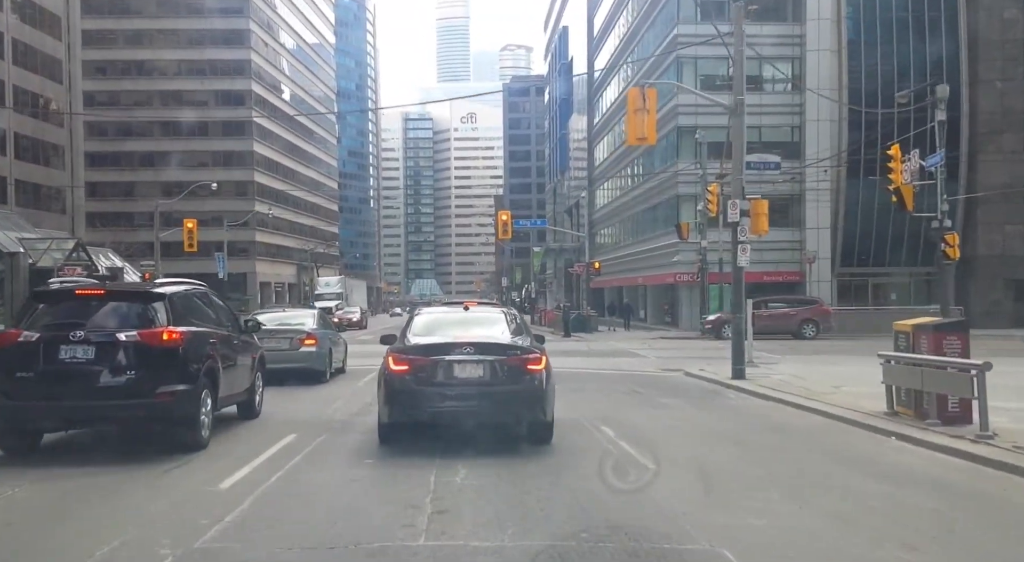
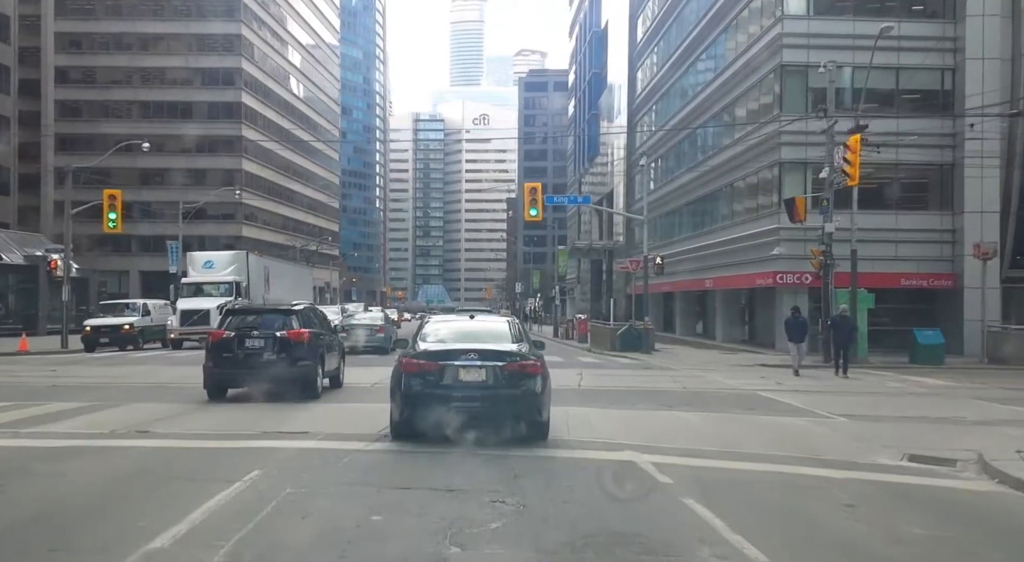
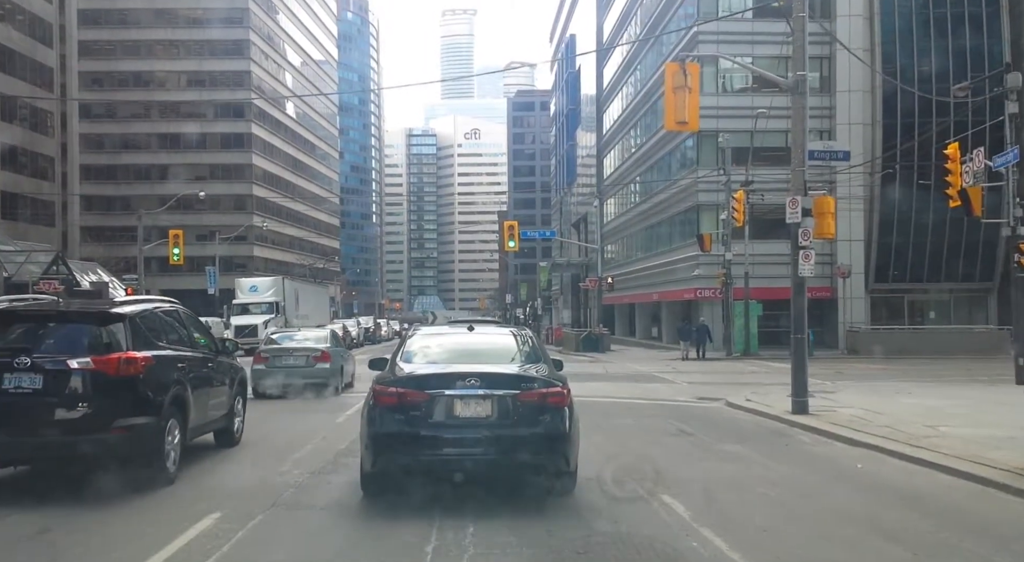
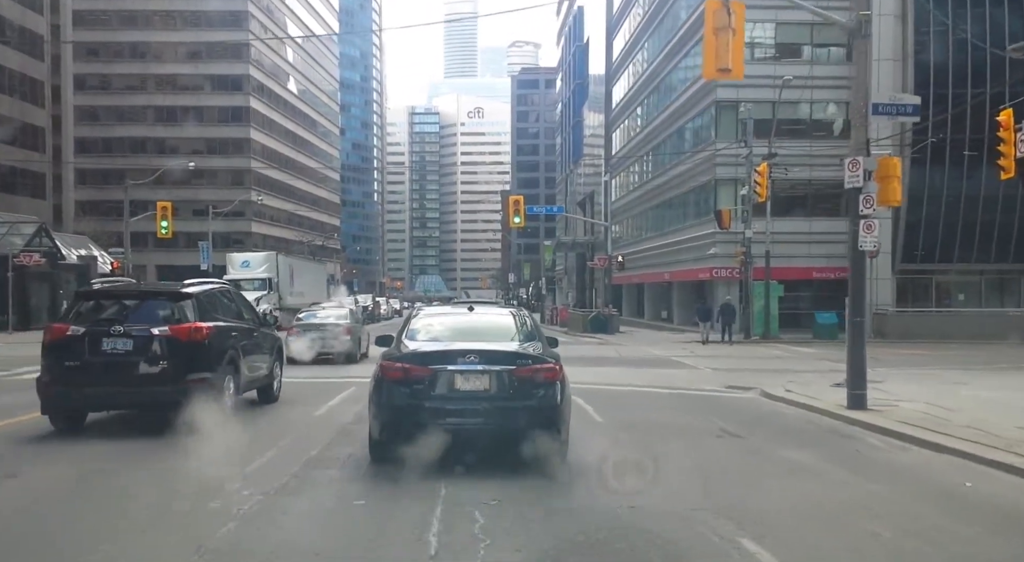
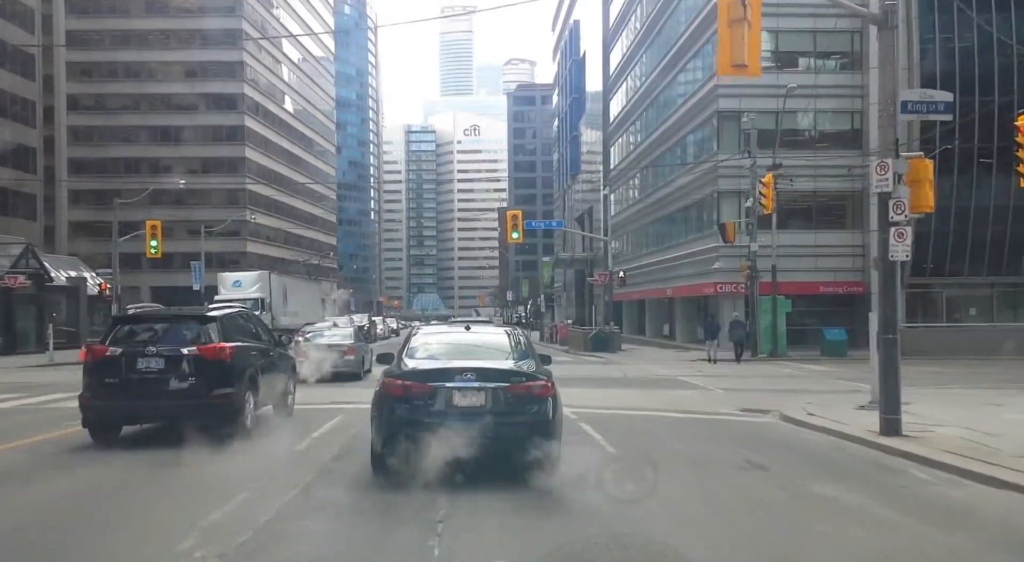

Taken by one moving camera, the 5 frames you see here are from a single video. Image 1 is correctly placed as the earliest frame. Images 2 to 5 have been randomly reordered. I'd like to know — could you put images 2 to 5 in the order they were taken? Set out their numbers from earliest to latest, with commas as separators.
3, 4, 5, 2
